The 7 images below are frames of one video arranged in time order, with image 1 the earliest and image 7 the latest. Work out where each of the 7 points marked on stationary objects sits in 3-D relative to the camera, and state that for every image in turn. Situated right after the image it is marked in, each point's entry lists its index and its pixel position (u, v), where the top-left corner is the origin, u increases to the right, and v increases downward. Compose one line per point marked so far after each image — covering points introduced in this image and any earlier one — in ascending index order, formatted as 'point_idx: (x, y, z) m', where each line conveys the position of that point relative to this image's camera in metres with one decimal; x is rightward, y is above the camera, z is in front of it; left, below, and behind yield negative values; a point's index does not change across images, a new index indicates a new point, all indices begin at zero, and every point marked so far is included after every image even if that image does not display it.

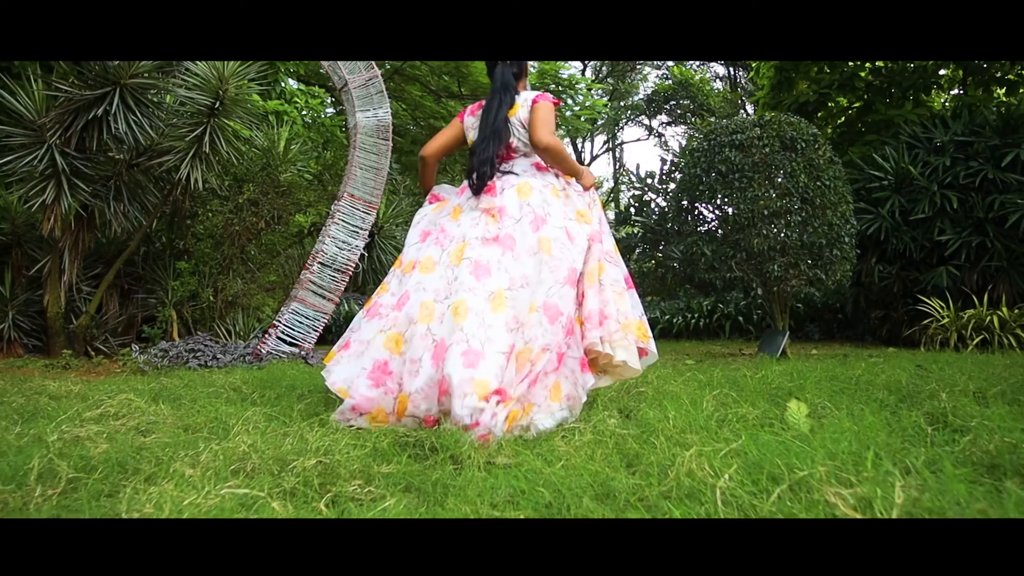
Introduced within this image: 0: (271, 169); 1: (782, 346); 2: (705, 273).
0: (-1.9, +0.9, +6.2) m
1: (+1.7, -0.4, +4.7) m
2: (+1.2, +0.1, +4.9) m
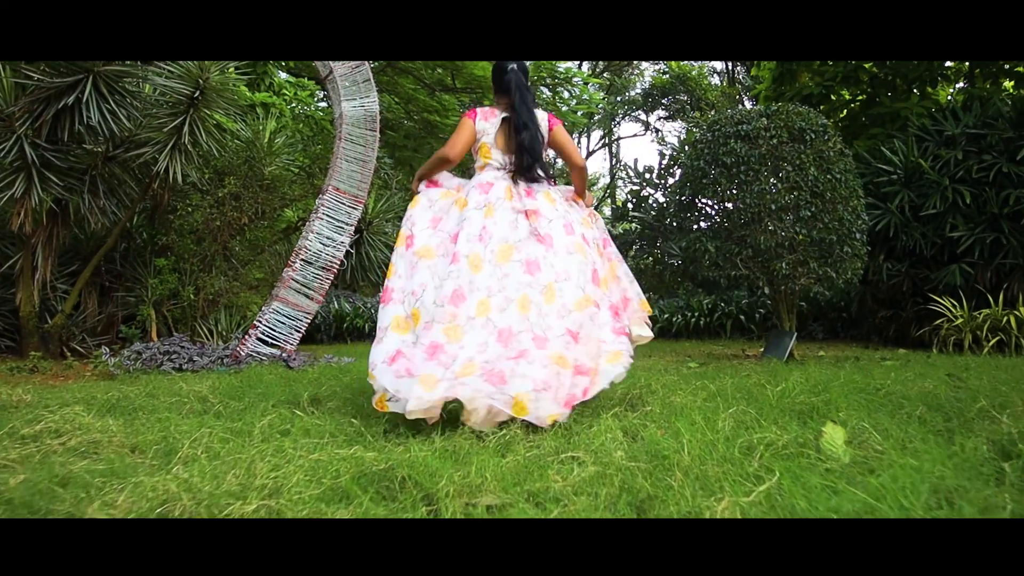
0: (-2.0, +1.0, +5.9) m
1: (+1.6, -0.4, +4.5) m
2: (+1.2, +0.1, +4.6) m
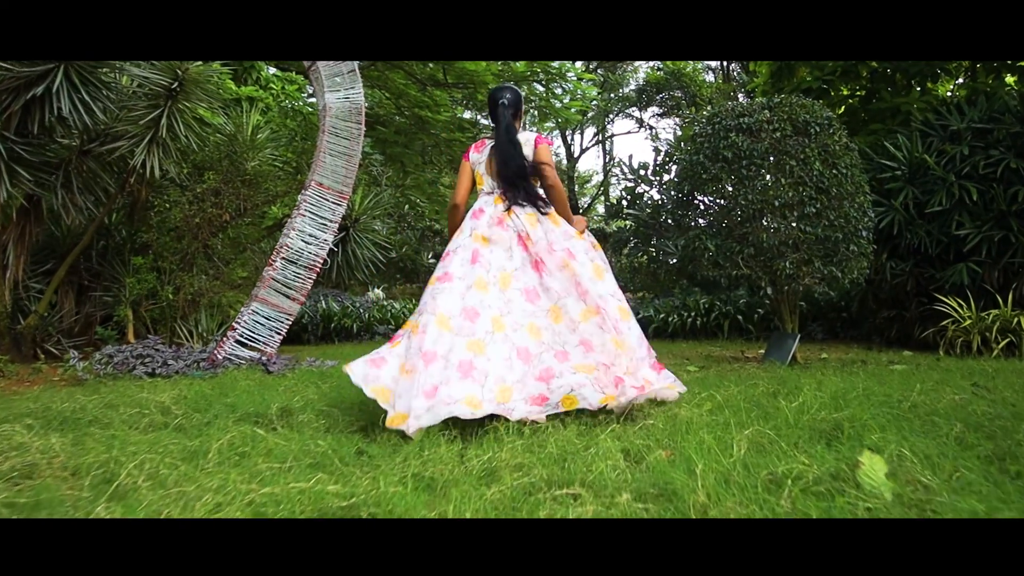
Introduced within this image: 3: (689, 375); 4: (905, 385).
0: (-2.0, +1.0, +5.7) m
1: (+1.6, -0.4, +4.3) m
2: (+1.1, +0.1, +4.4) m
3: (+0.9, -0.4, +3.8) m
4: (+1.3, -0.3, +2.6) m
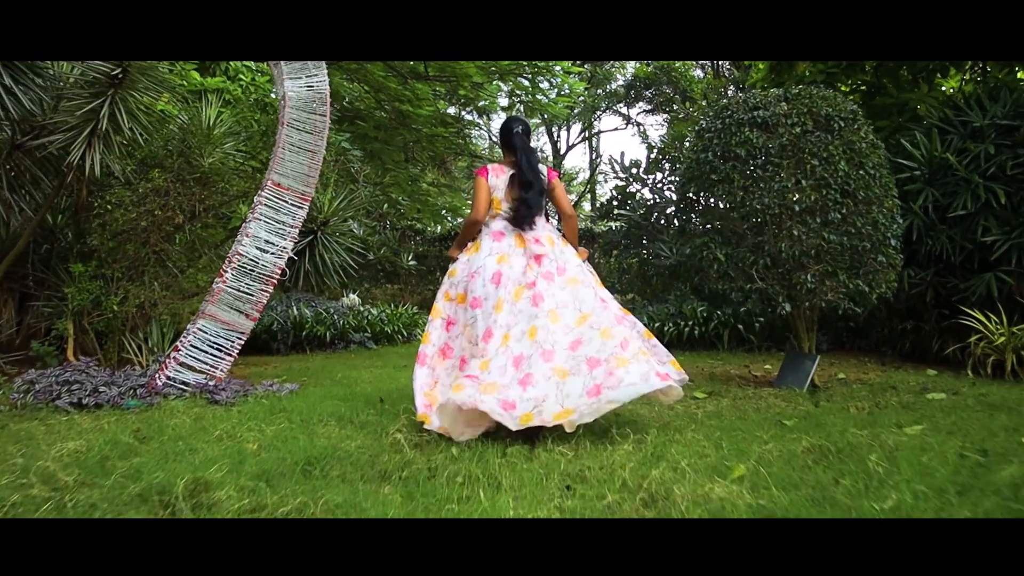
0: (-2.1, +0.9, +5.1) m
1: (+1.5, -0.4, +3.8) m
2: (+1.1, 0.0, +3.9) m
3: (+0.8, -0.5, +3.3) m
4: (+1.3, -0.4, +2.1) m
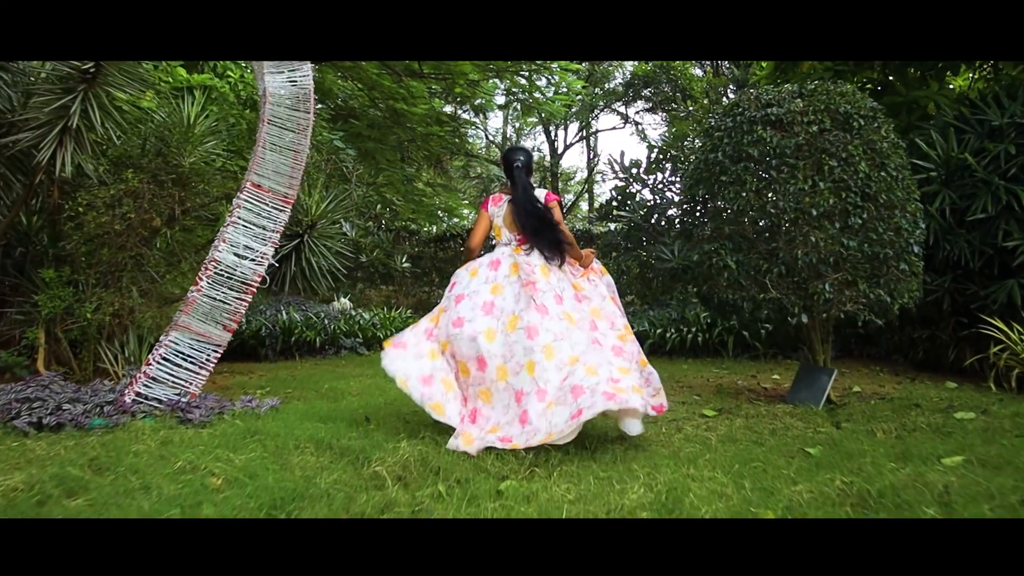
0: (-2.2, +0.9, +4.8) m
1: (+1.5, -0.5, +3.6) m
2: (+1.0, 0.0, +3.7) m
3: (+0.8, -0.6, +3.0) m
4: (+1.3, -0.5, +1.9) m
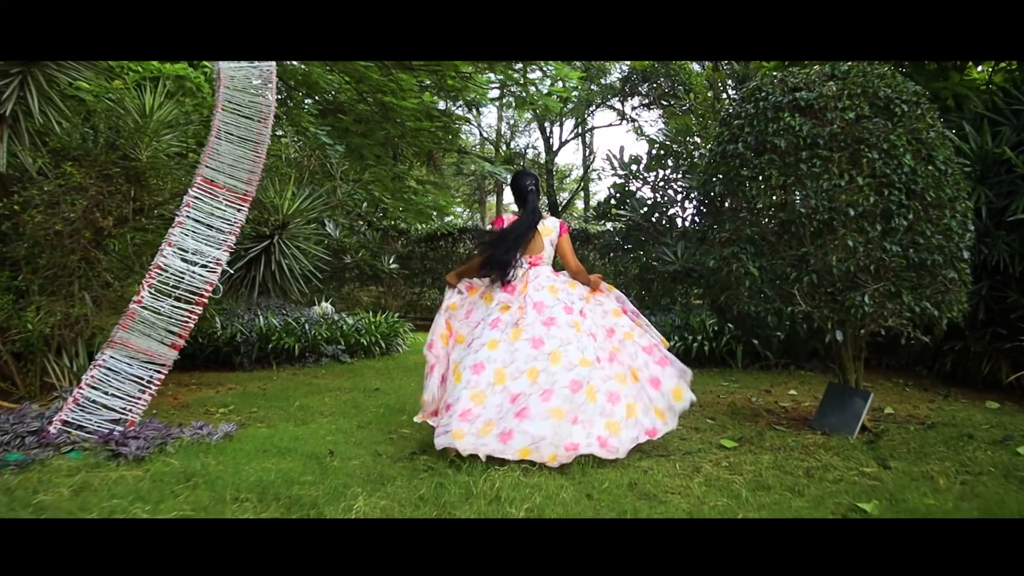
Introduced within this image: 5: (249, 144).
0: (-2.2, +0.8, +4.4) m
1: (+1.4, -0.5, +3.1) m
2: (+1.0, -0.1, +3.2) m
3: (+0.7, -0.6, +2.6) m
4: (+1.2, -0.5, +1.4) m
5: (-1.2, +0.6, +3.4) m
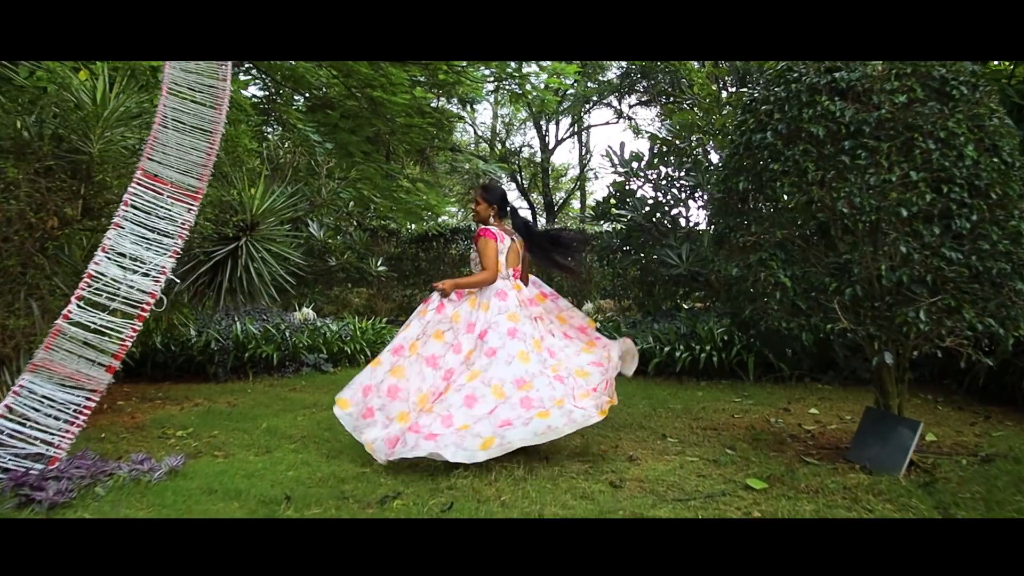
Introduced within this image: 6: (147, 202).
0: (-2.3, +0.8, +3.9) m
1: (+1.4, -0.6, +2.7) m
2: (+1.0, -0.1, +2.8) m
3: (+0.7, -0.6, +2.1) m
4: (+1.2, -0.6, +1.0) m
5: (-1.2, +0.6, +2.9) m
6: (-1.4, +0.3, +2.9) m
